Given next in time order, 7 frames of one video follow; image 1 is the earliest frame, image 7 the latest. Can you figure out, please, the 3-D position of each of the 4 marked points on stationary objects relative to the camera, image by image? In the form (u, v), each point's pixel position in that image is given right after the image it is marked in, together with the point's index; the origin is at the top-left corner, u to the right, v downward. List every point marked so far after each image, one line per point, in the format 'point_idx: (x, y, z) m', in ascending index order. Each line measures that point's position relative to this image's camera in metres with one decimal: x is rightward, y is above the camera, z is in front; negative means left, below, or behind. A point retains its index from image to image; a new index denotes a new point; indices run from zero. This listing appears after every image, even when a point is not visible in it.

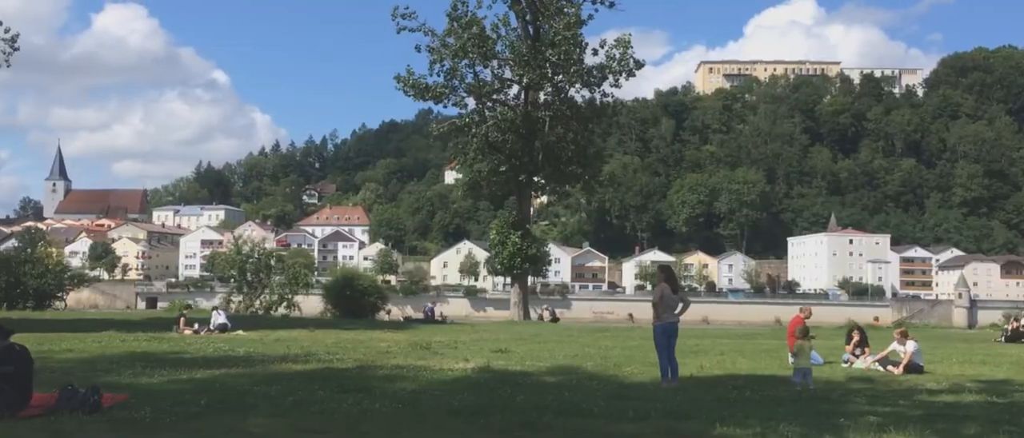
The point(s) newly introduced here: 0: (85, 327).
0: (-7.9, -2.0, +19.2) m
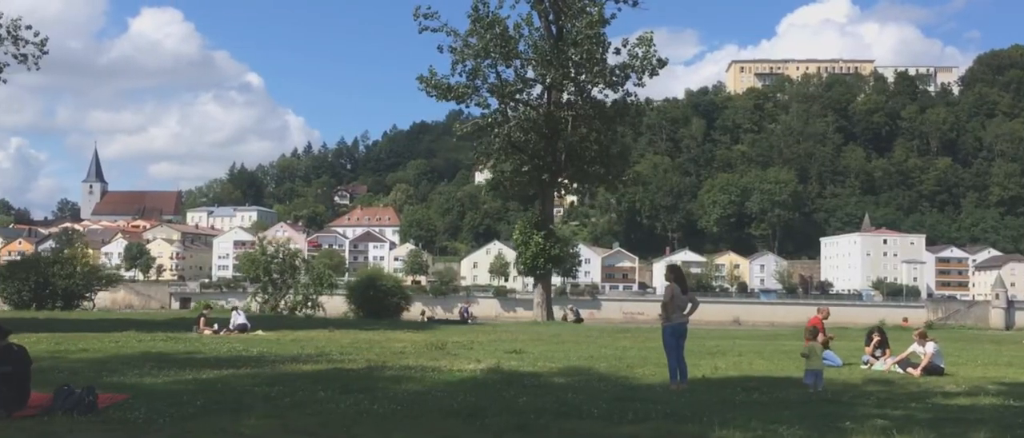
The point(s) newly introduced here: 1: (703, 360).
0: (-7.6, -2.0, +19.3) m
1: (+2.6, -1.9, +14.2) m
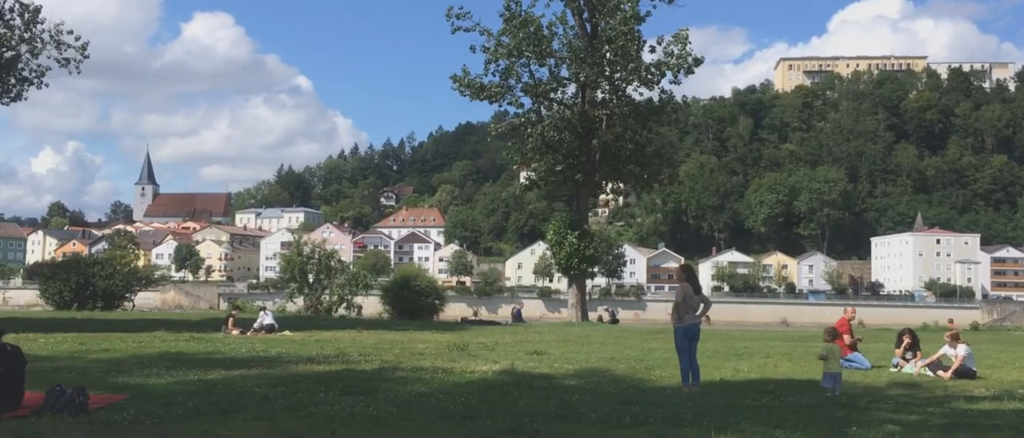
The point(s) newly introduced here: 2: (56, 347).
0: (-7.0, -2.1, +19.5) m
1: (+2.9, -1.9, +13.9) m
2: (-5.7, -1.6, +13.0) m
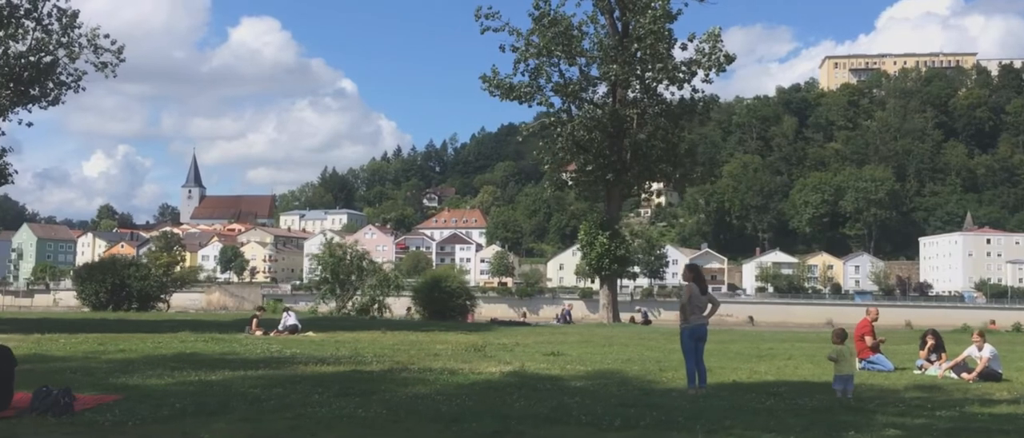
0: (-6.6, -2.1, +19.6) m
1: (+3.1, -1.9, +13.6) m
2: (-5.5, -1.6, +13.1) m
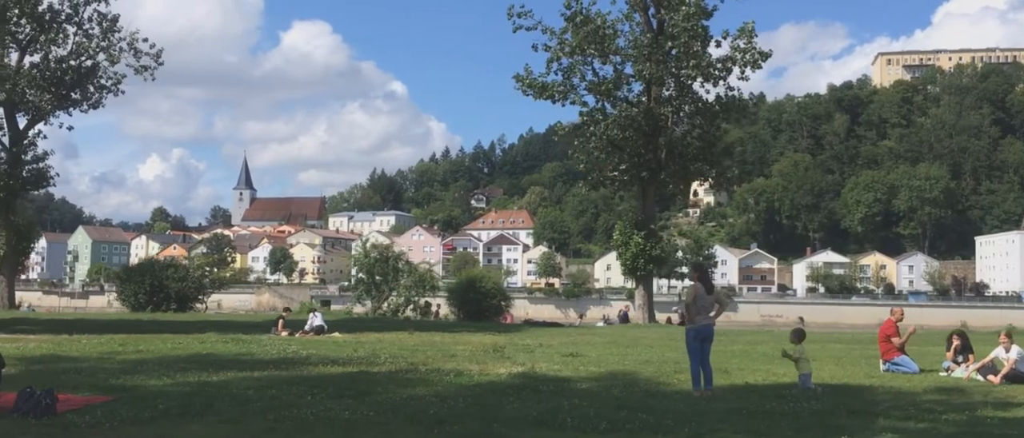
0: (-6.0, -2.1, +19.8) m
1: (+3.3, -1.9, +13.3) m
2: (-5.3, -1.6, +13.2) m
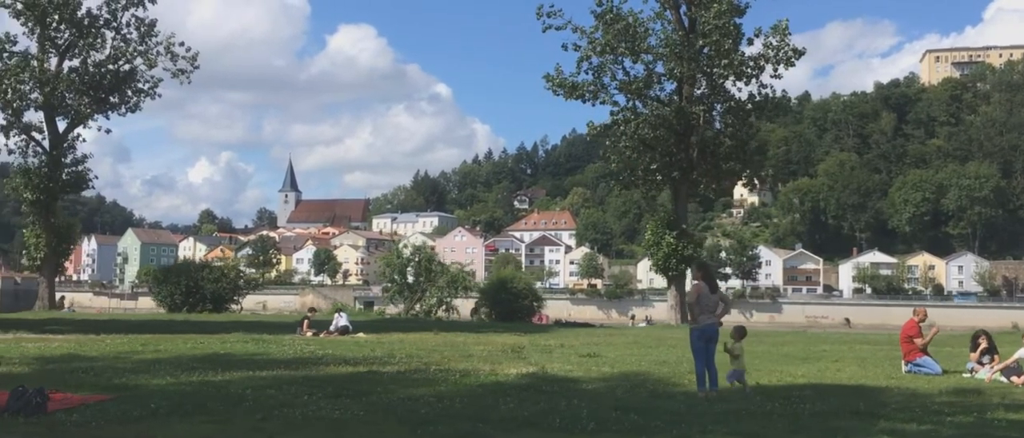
0: (-5.5, -2.1, +19.9) m
1: (+3.6, -1.9, +13.1) m
2: (-5.1, -1.7, +13.3) m
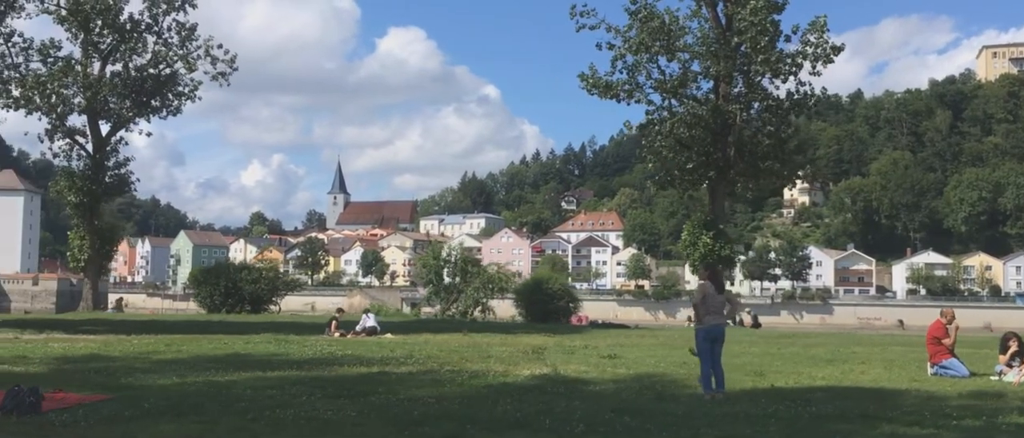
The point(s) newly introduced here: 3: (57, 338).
0: (-4.9, -2.2, +20.1) m
1: (+3.8, -1.8, +12.8) m
2: (-4.8, -1.7, +13.4) m
3: (-7.8, -2.0, +17.6) m
